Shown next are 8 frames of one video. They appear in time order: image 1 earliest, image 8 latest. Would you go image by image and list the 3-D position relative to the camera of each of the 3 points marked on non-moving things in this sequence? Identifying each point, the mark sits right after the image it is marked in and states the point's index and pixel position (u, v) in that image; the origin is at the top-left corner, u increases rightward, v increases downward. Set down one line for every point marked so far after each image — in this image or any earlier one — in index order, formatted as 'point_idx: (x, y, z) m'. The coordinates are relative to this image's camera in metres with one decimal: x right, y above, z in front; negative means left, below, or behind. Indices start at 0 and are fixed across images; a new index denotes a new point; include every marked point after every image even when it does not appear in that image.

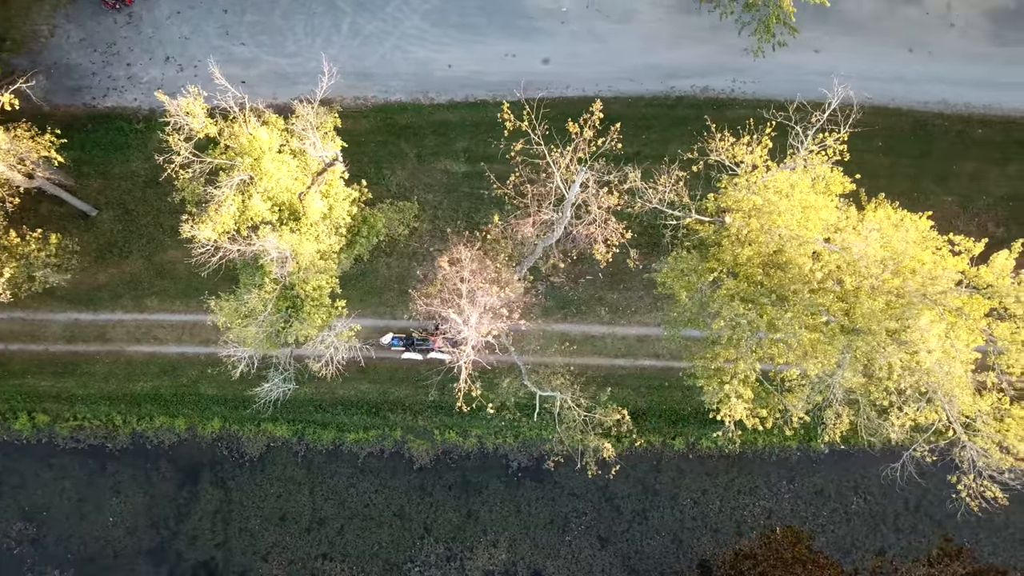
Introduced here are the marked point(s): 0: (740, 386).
0: (+4.5, -1.9, +18.3) m
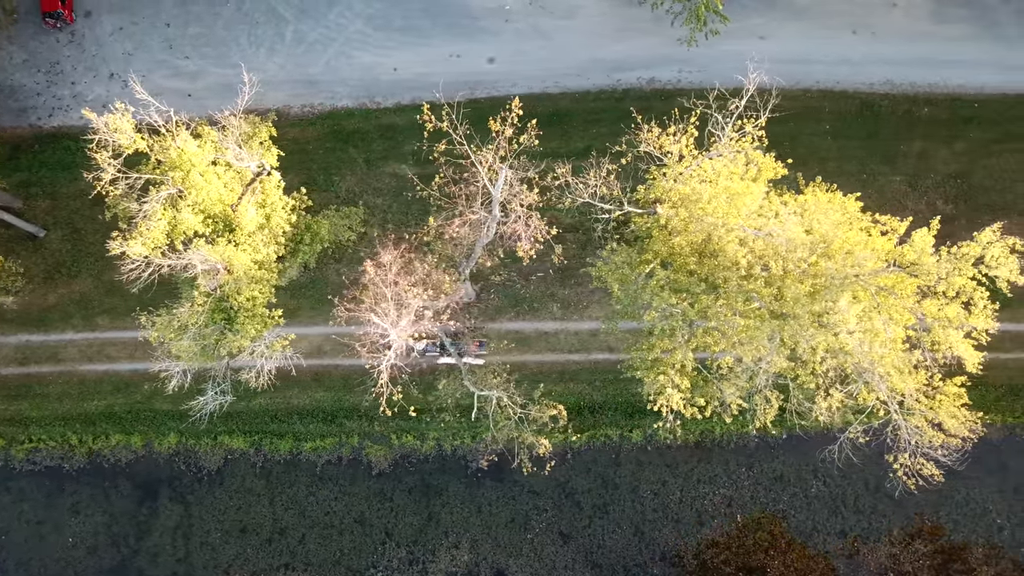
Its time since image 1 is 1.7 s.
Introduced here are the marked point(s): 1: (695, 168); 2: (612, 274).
0: (+3.2, -1.7, +18.2) m
1: (+3.6, +2.3, +17.8) m
2: (+2.1, +0.3, +19.0) m
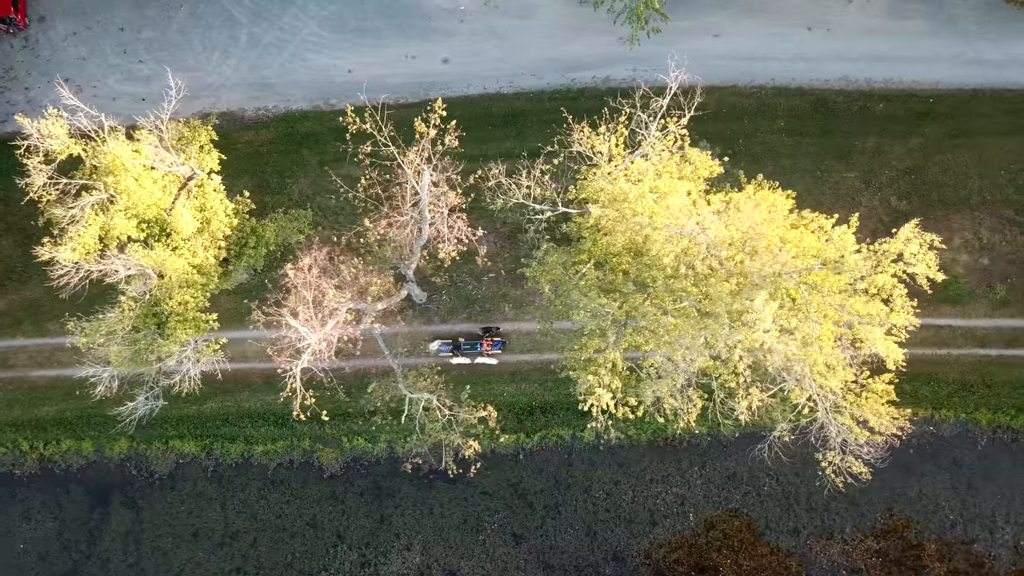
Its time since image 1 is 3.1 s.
0: (+1.9, -1.7, +18.2) m
1: (+2.2, +2.3, +17.8) m
2: (+0.7, +0.3, +19.0) m
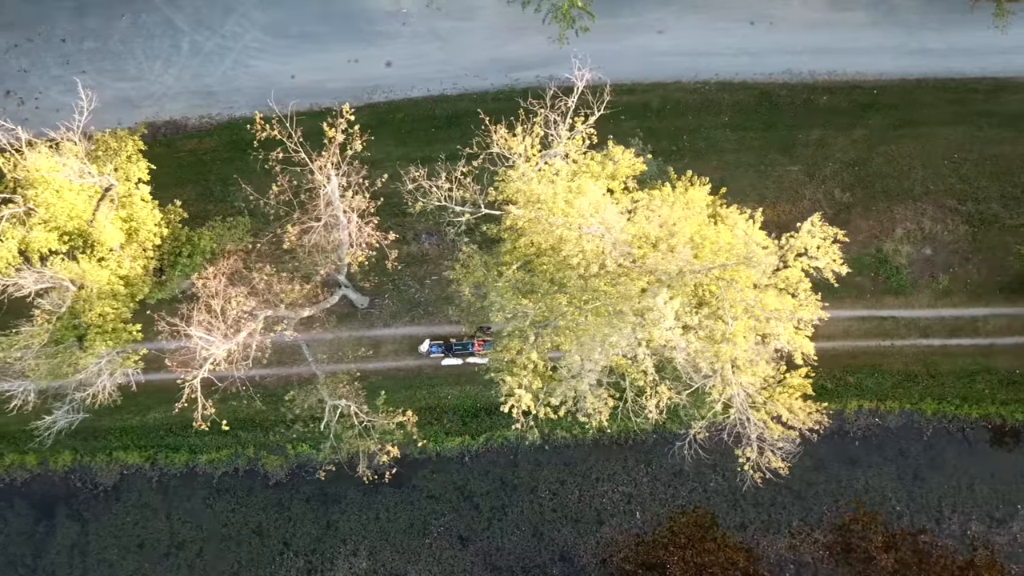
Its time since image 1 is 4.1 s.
0: (+0.3, -1.8, +18.2) m
1: (+0.5, +2.3, +17.7) m
2: (-0.9, +0.3, +18.9) m
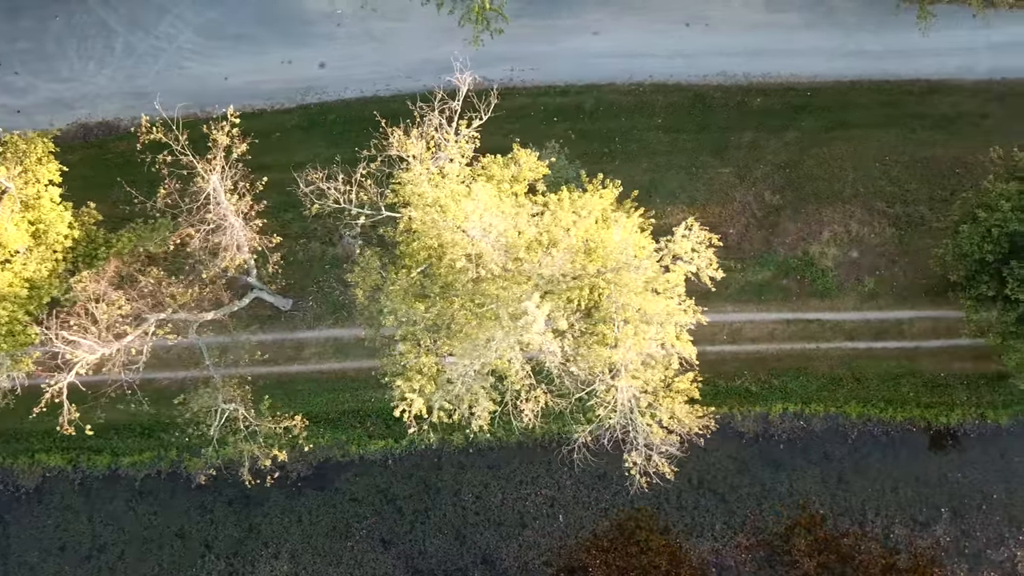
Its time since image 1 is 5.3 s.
0: (-1.8, -1.8, +18.1) m
1: (-1.6, +2.3, +17.7) m
2: (-3.0, +0.2, +18.9) m
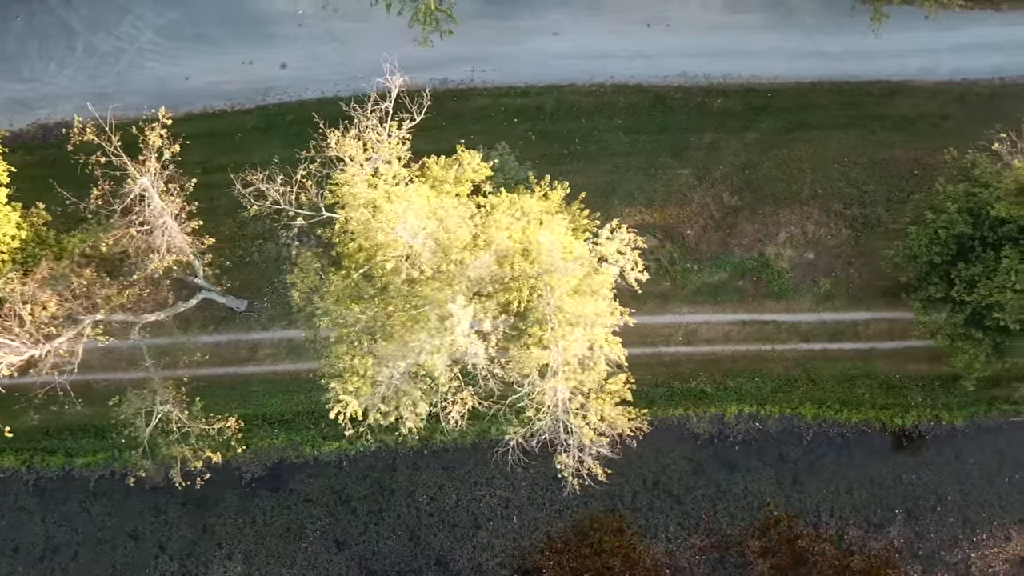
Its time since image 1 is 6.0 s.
0: (-3.1, -1.9, +18.1) m
1: (-2.9, +2.2, +17.6) m
2: (-4.3, +0.2, +18.8) m
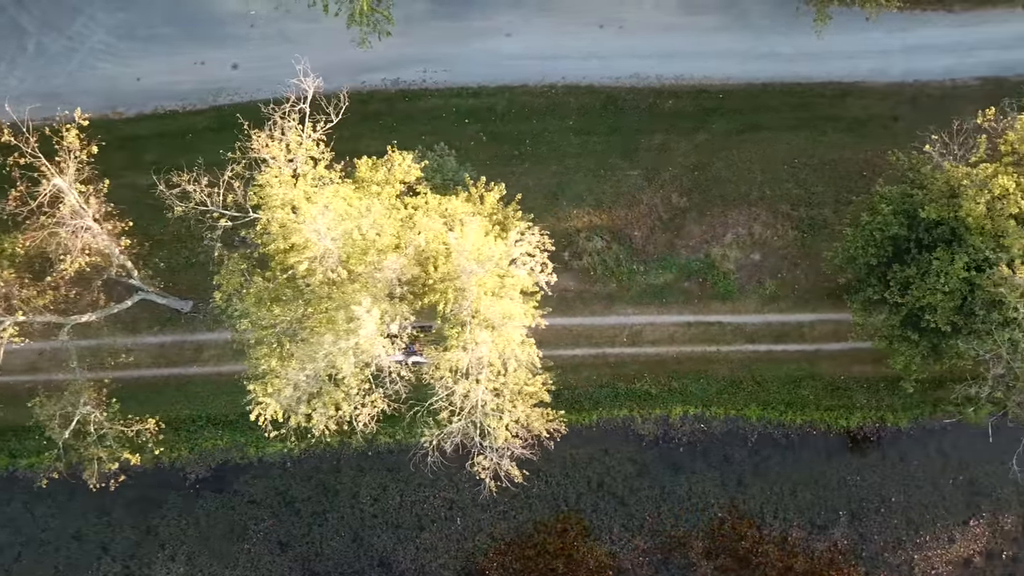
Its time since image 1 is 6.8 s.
0: (-4.6, -1.9, +18.1) m
1: (-4.4, +2.2, +17.6) m
2: (-5.8, +0.1, +18.8) m
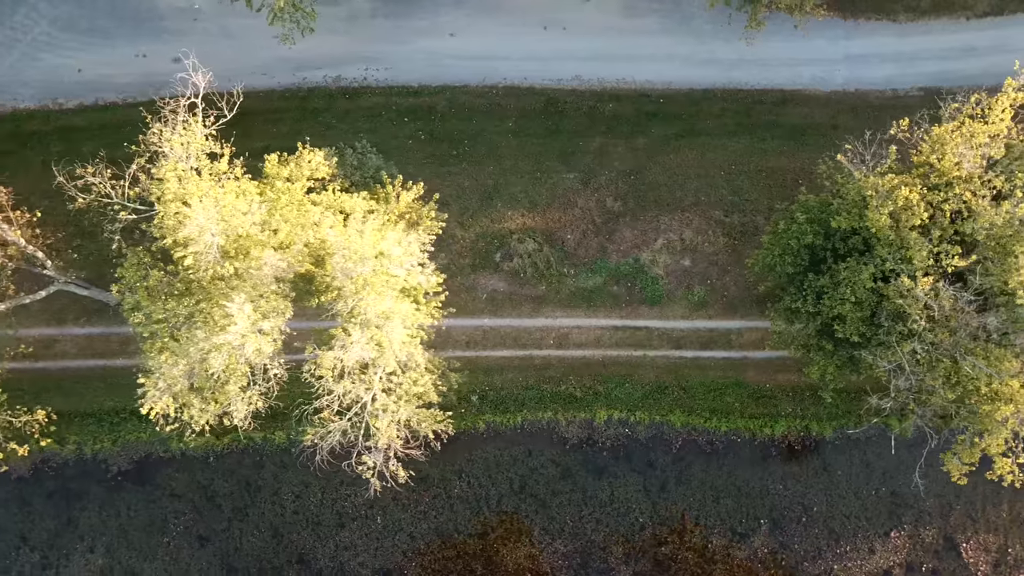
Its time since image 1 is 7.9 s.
0: (-6.7, -1.8, +18.0) m
1: (-6.4, +2.3, +17.6) m
2: (-7.8, +0.3, +18.8) m
